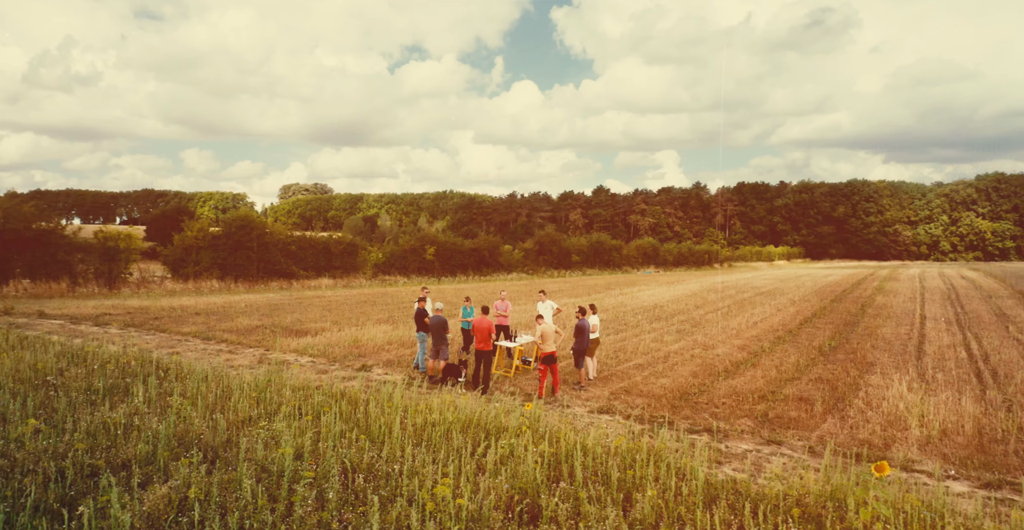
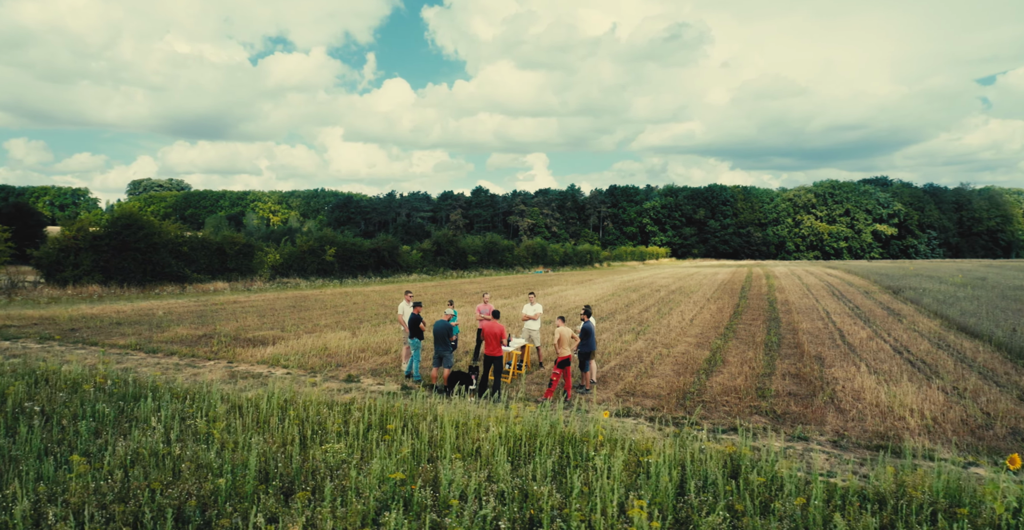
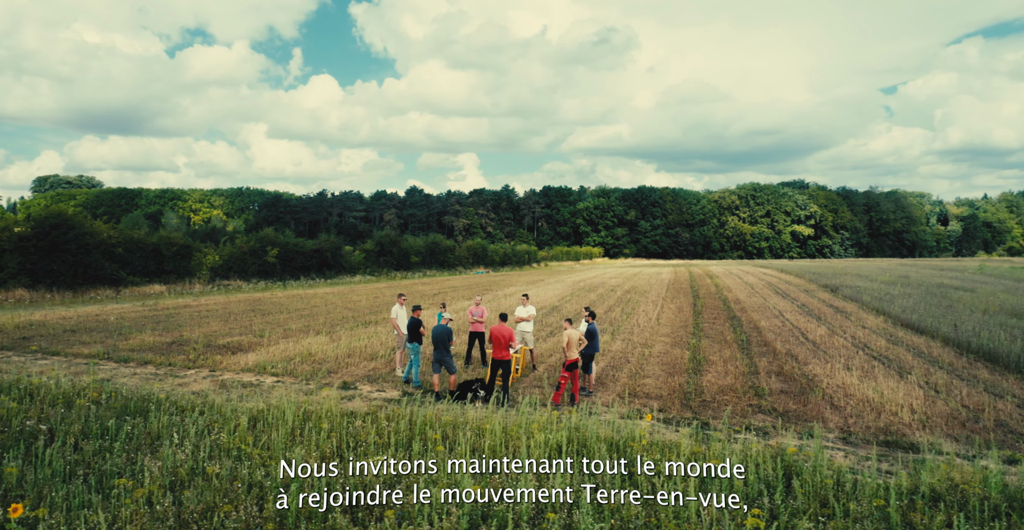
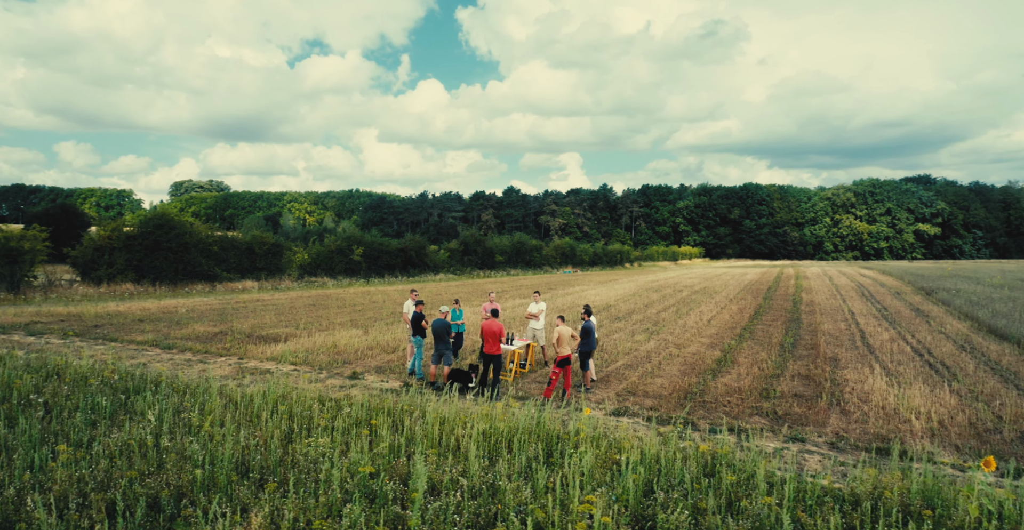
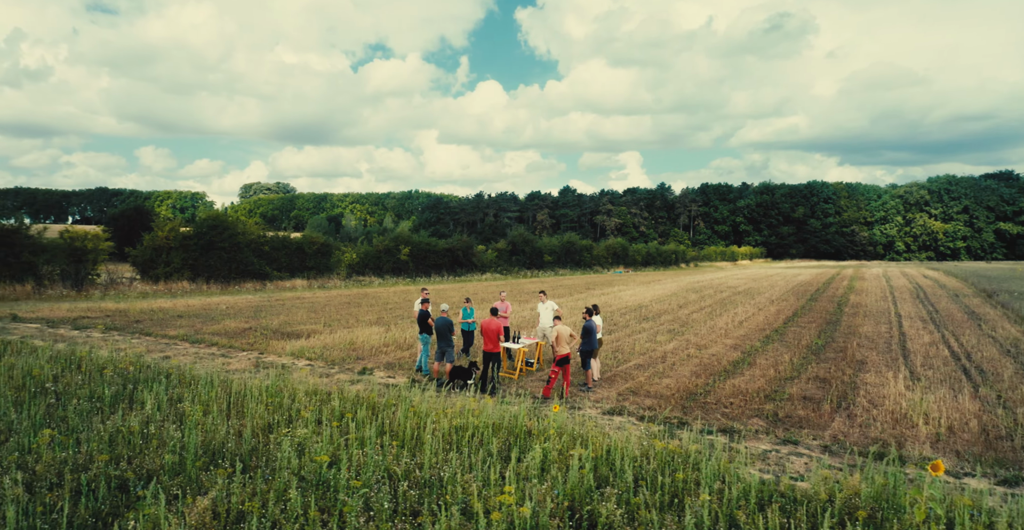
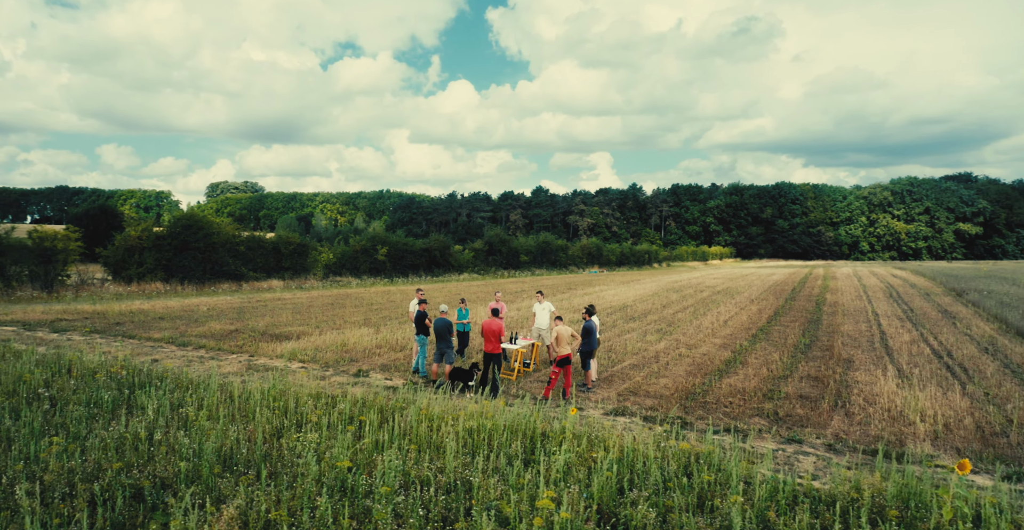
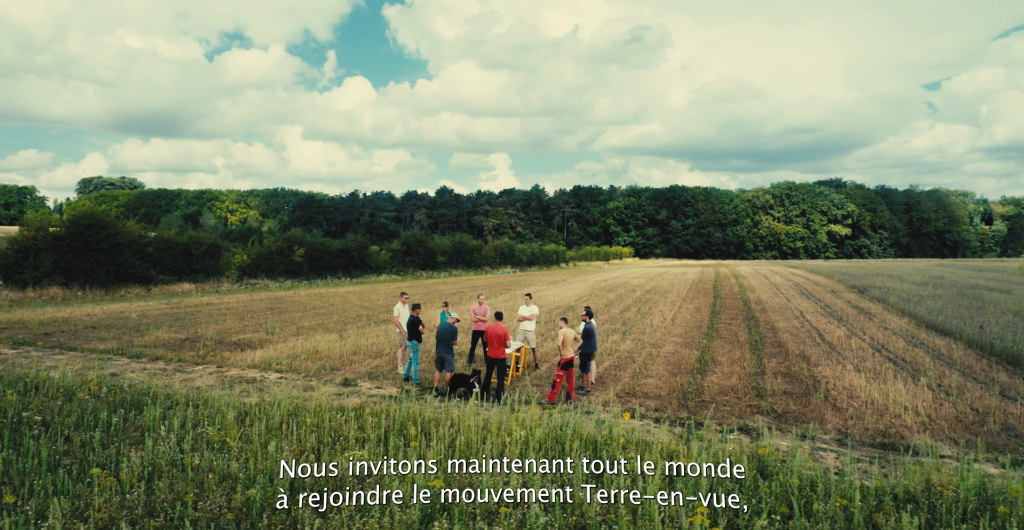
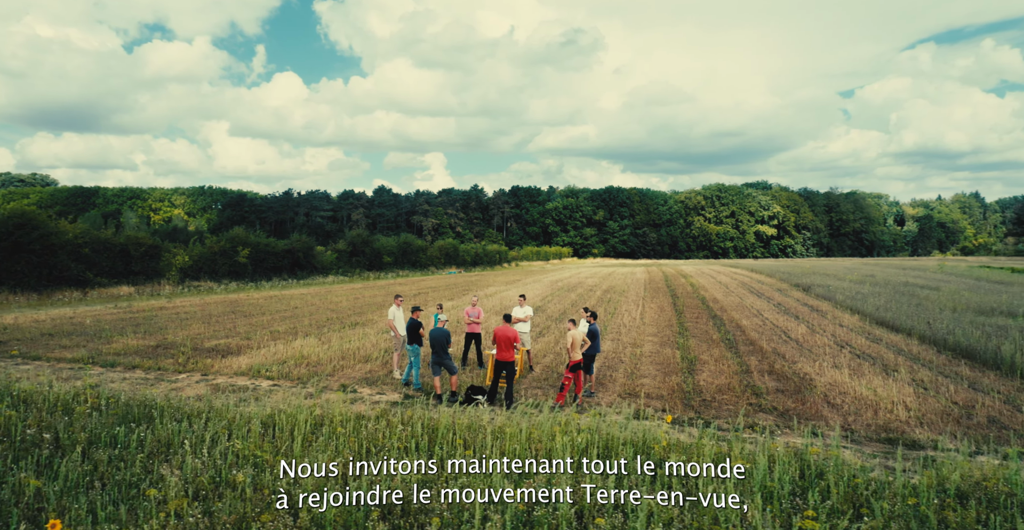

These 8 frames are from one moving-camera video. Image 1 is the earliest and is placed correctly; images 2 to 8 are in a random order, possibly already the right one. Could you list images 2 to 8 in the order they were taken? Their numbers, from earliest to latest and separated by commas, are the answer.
5, 6, 4, 2, 7, 3, 8
